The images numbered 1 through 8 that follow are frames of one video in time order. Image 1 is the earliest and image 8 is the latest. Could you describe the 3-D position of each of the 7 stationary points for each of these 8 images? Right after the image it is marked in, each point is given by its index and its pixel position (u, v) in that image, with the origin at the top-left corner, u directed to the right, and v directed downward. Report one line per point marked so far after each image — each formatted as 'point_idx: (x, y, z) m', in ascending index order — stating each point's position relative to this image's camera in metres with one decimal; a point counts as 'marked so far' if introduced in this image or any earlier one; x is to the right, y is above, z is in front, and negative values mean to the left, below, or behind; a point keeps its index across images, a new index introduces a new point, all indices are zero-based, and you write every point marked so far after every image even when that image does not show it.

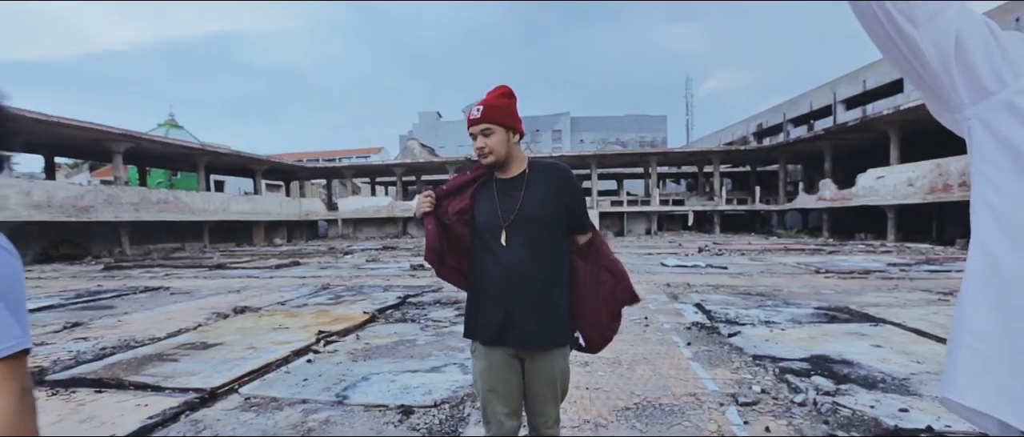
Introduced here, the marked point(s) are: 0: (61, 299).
0: (-7.6, -1.4, +8.6) m
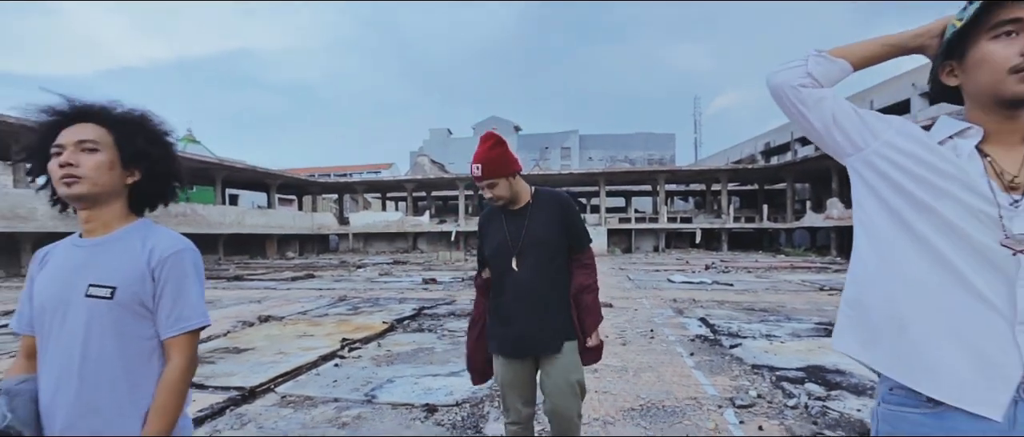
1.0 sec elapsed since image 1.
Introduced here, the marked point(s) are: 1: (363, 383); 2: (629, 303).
0: (-7.4, -1.6, +8.9) m
1: (-1.1, -1.3, +3.9) m
2: (+1.9, -1.3, +7.9) m
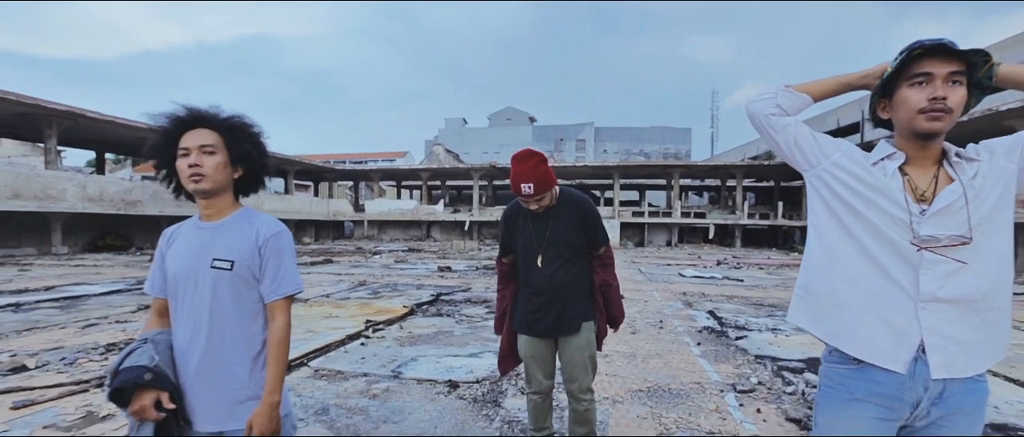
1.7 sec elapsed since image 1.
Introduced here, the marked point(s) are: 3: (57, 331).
0: (-7.2, -1.2, +9.4) m
1: (-1.0, -1.2, +4.1) m
2: (+2.1, -1.2, +8.1) m
3: (-4.8, -1.2, +5.3) m
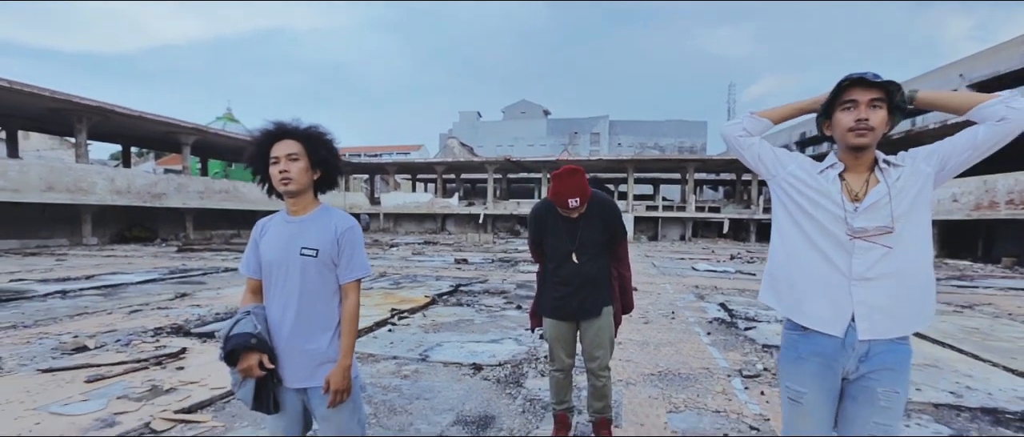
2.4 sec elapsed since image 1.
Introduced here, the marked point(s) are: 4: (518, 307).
0: (-6.9, -1.1, +9.8) m
1: (-0.8, -1.1, +4.4) m
2: (+2.3, -1.1, +8.3) m
3: (-4.6, -1.1, +5.7) m
4: (+0.1, -1.1, +6.4) m
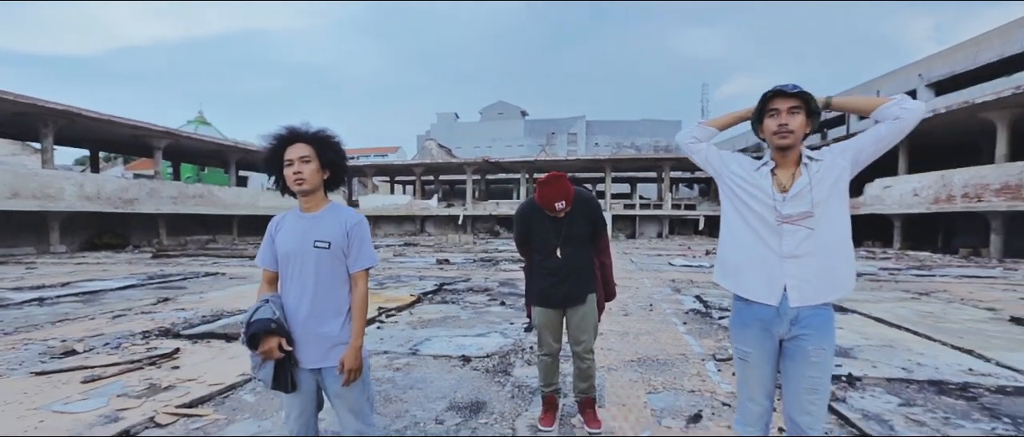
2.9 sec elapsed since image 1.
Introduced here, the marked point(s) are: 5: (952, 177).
0: (-7.2, -1.2, +9.7) m
1: (-1.0, -1.1, +4.6) m
2: (+2.1, -1.1, +8.6) m
3: (-4.8, -1.2, +5.7) m
4: (-0.1, -1.1, +6.5) m
5: (+14.6, +1.4, +16.7) m
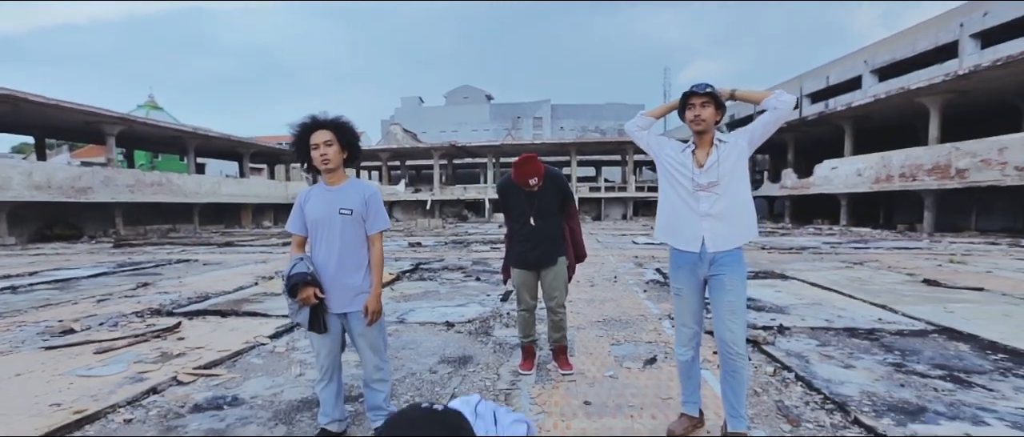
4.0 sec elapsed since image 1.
0: (-7.8, -0.9, +9.7) m
1: (-1.2, -0.9, +5.0) m
2: (+1.6, -0.7, +9.2) m
3: (-5.1, -1.0, +5.8) m
4: (-0.5, -0.8, +7.0) m
5: (+13.5, +2.2, +18.0) m
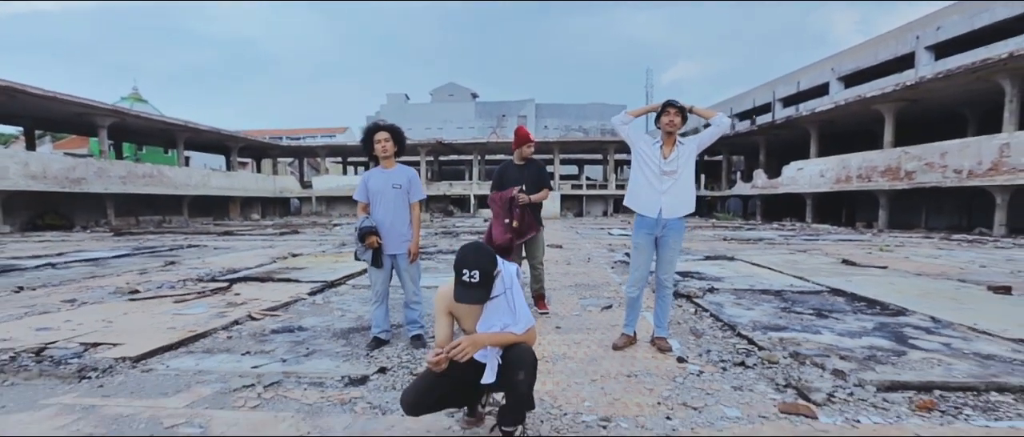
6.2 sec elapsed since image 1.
0: (-8.0, -0.7, +10.5) m
1: (-1.3, -0.7, +6.0) m
2: (+1.3, -0.6, +10.3) m
3: (-5.2, -0.8, +6.7) m
4: (-0.7, -0.6, +8.0) m
5: (+13.0, +2.2, +19.4) m
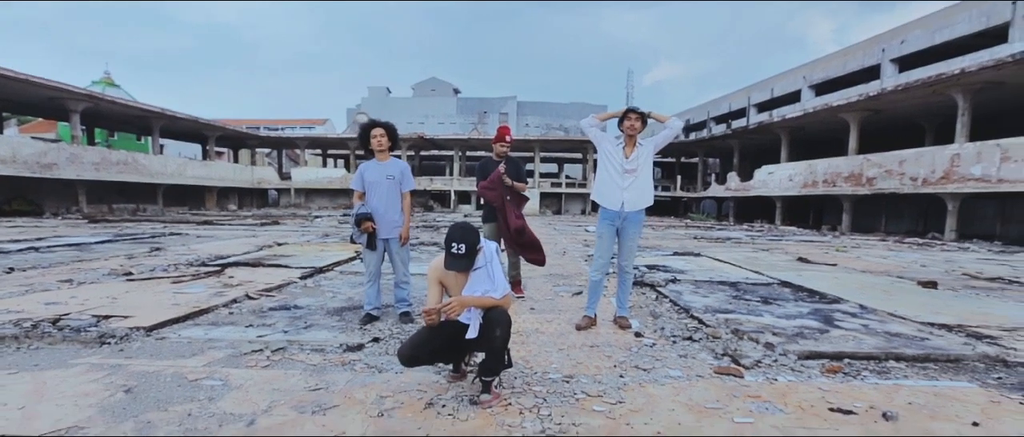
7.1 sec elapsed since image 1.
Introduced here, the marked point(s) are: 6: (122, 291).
0: (-8.5, -0.4, +10.5) m
1: (-1.6, -0.6, +6.3) m
2: (+0.9, -0.5, +10.7) m
3: (-5.5, -0.6, +6.9) m
4: (-1.0, -0.5, +8.3) m
5: (+12.3, +2.1, +20.3) m
6: (-3.4, -0.6, +4.4) m
